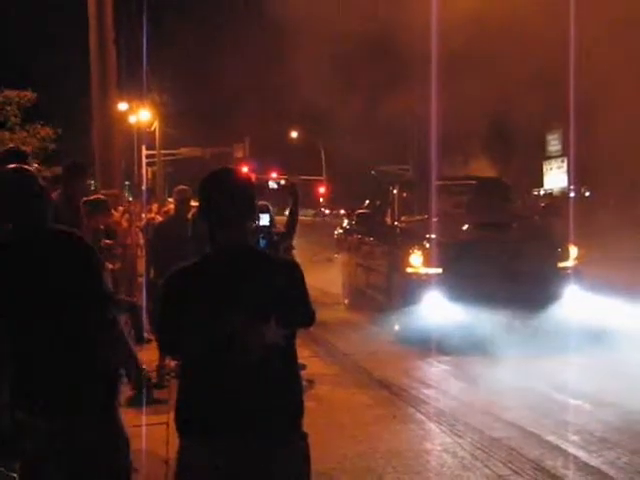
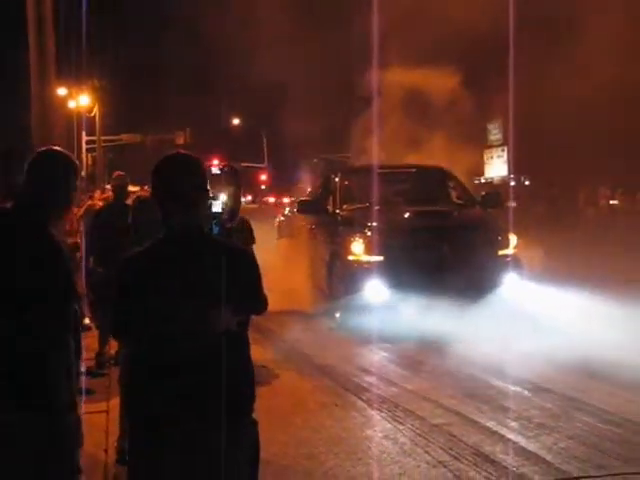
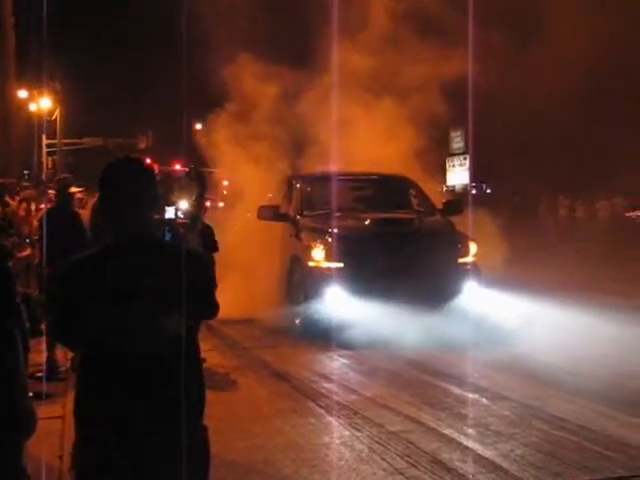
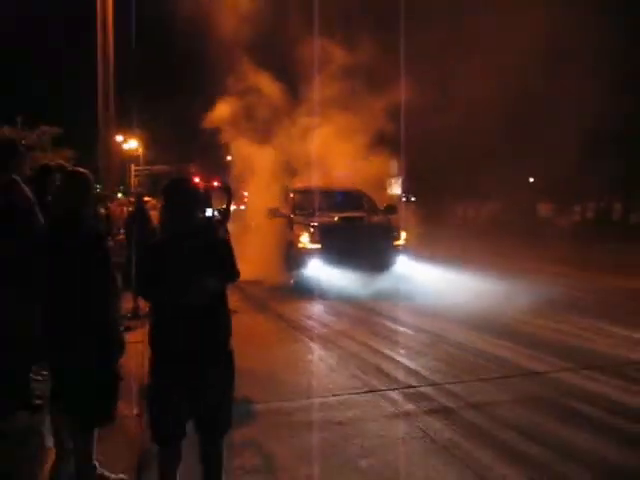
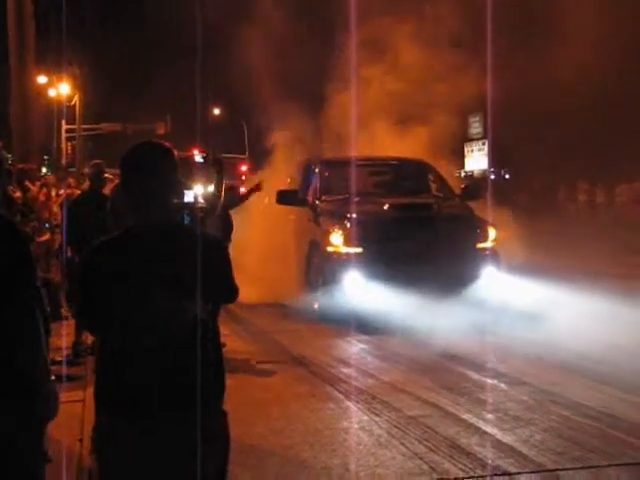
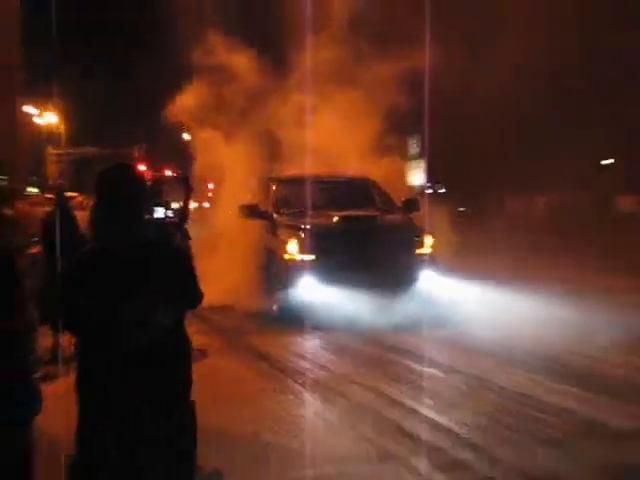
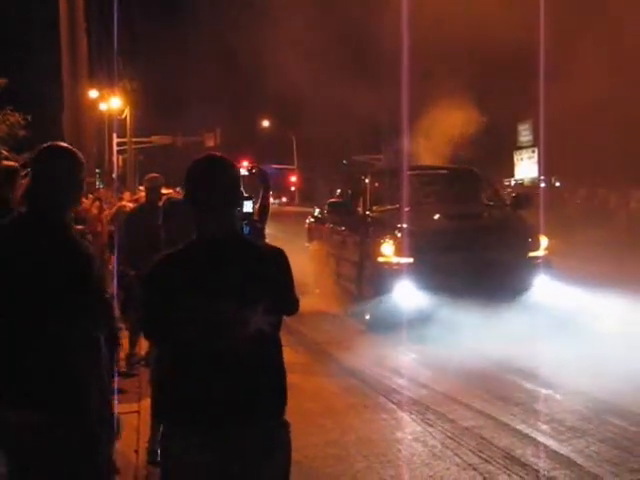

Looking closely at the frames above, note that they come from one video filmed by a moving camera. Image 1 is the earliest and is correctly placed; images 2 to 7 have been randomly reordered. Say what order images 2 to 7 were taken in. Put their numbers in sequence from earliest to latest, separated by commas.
7, 2, 5, 3, 6, 4
